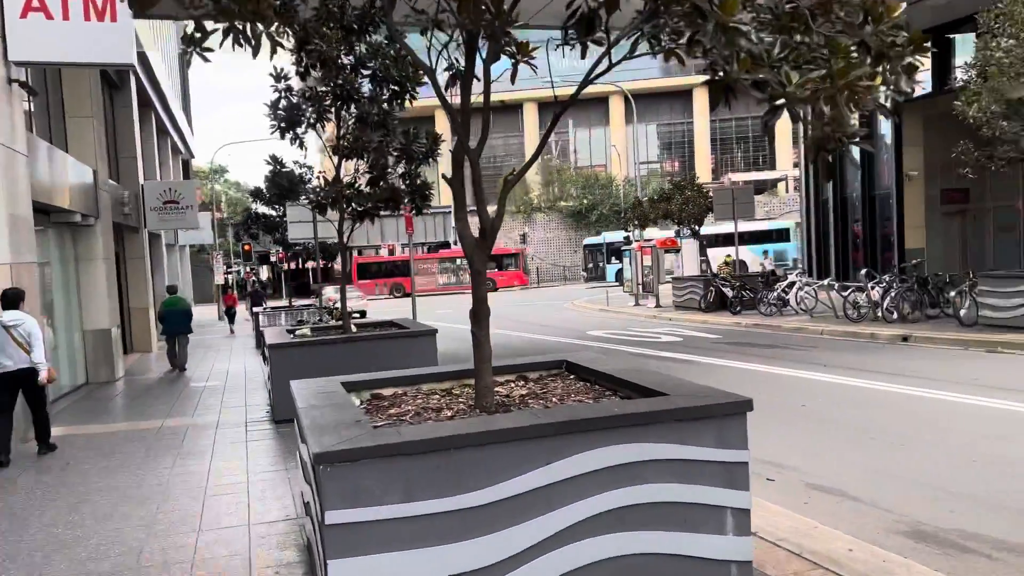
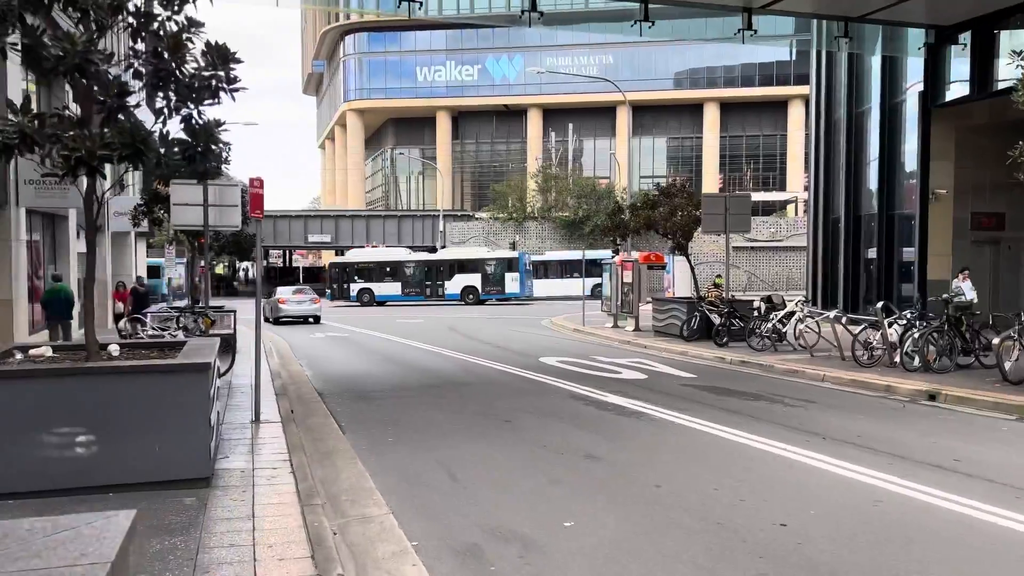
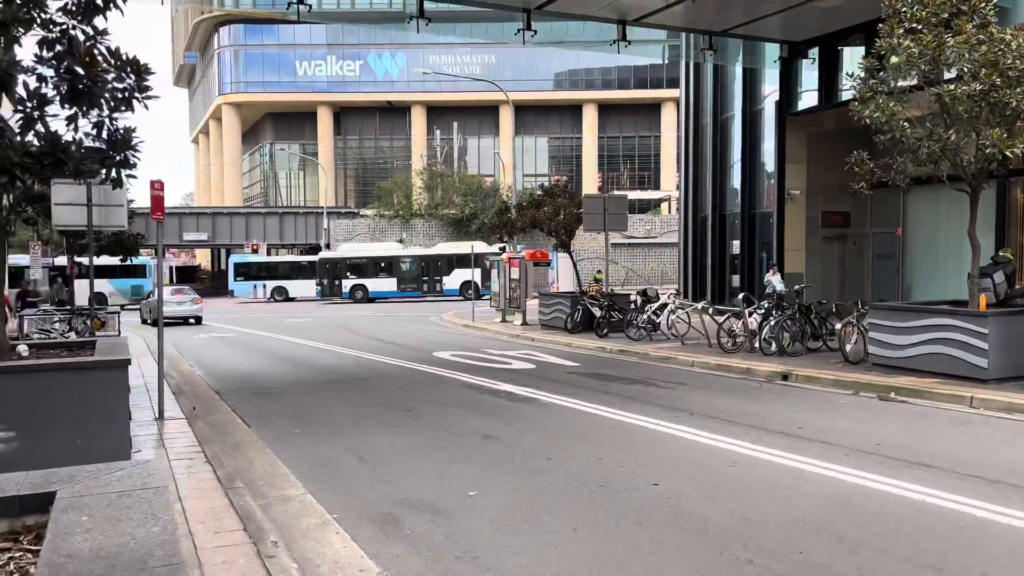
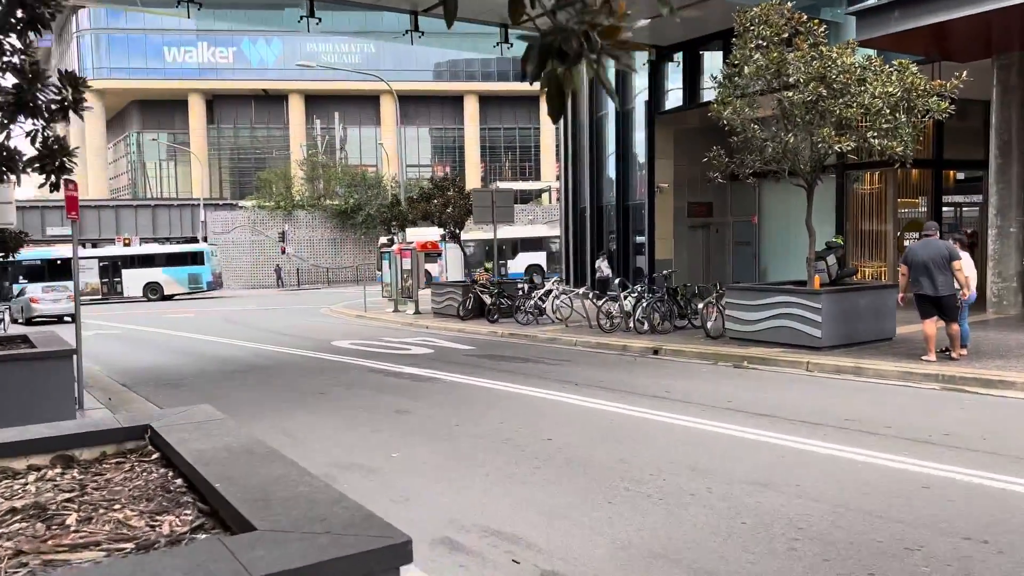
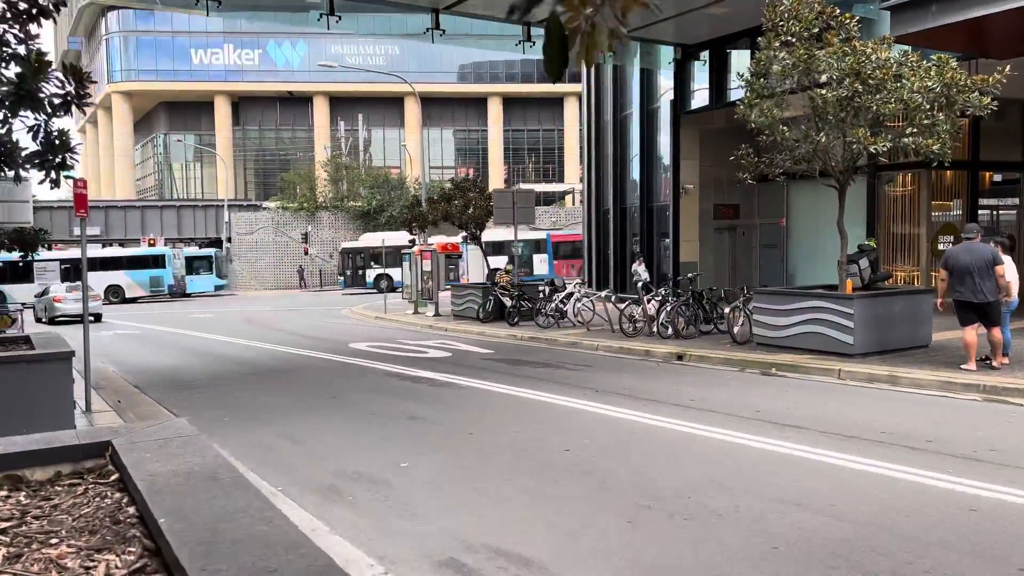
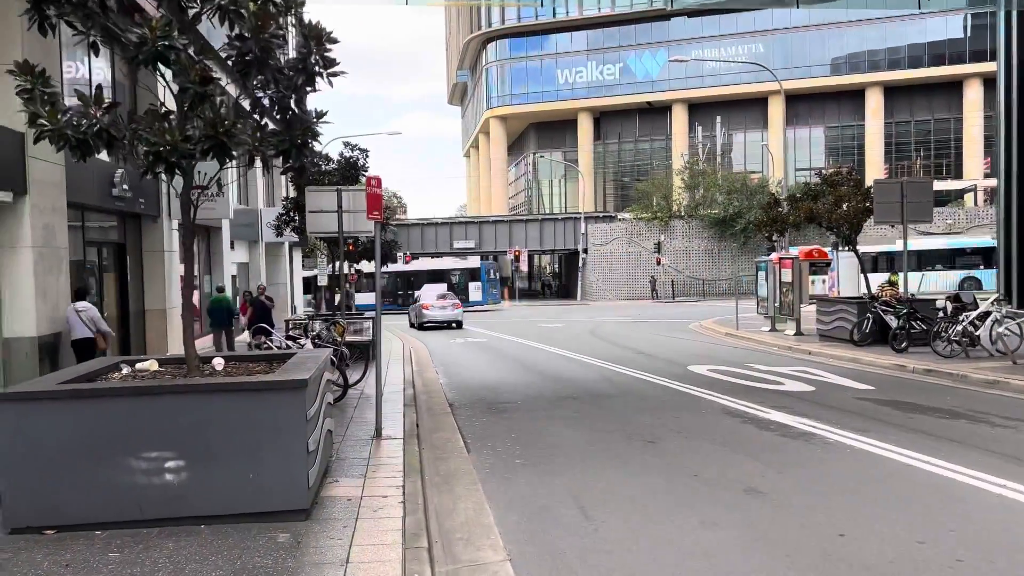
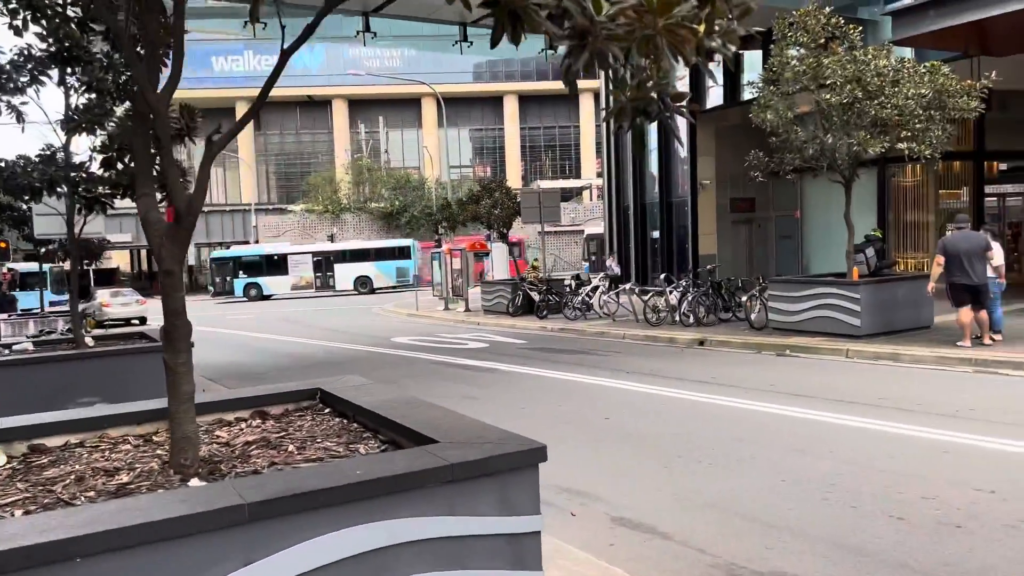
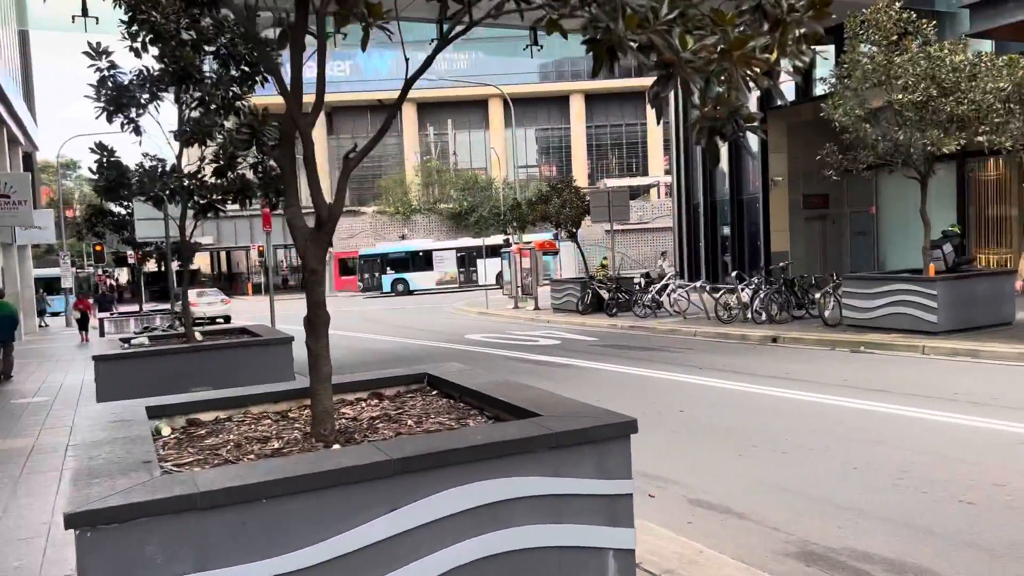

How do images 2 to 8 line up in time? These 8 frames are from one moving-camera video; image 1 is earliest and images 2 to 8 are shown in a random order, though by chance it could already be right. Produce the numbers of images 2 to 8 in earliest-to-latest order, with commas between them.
8, 7, 4, 5, 3, 2, 6
